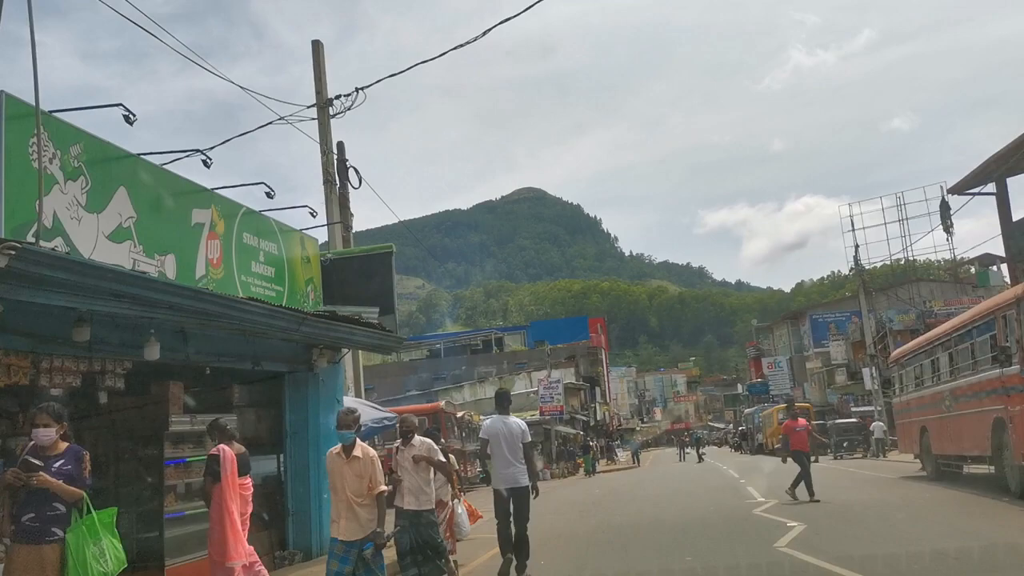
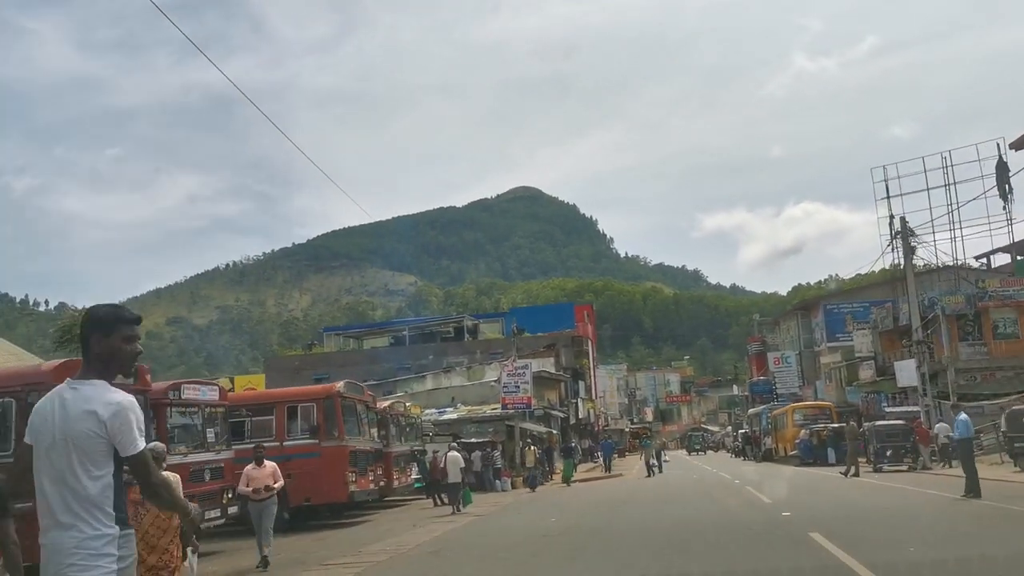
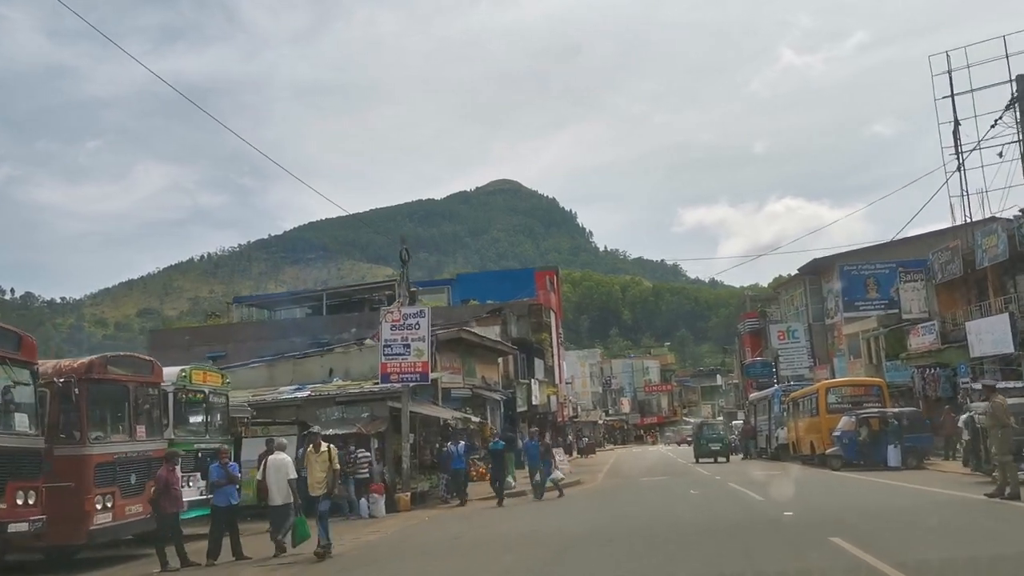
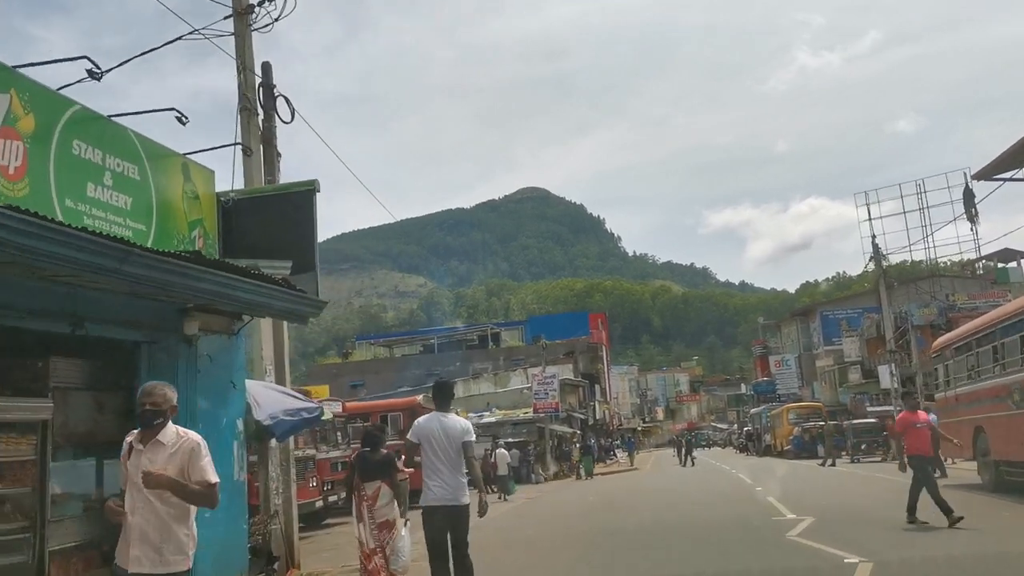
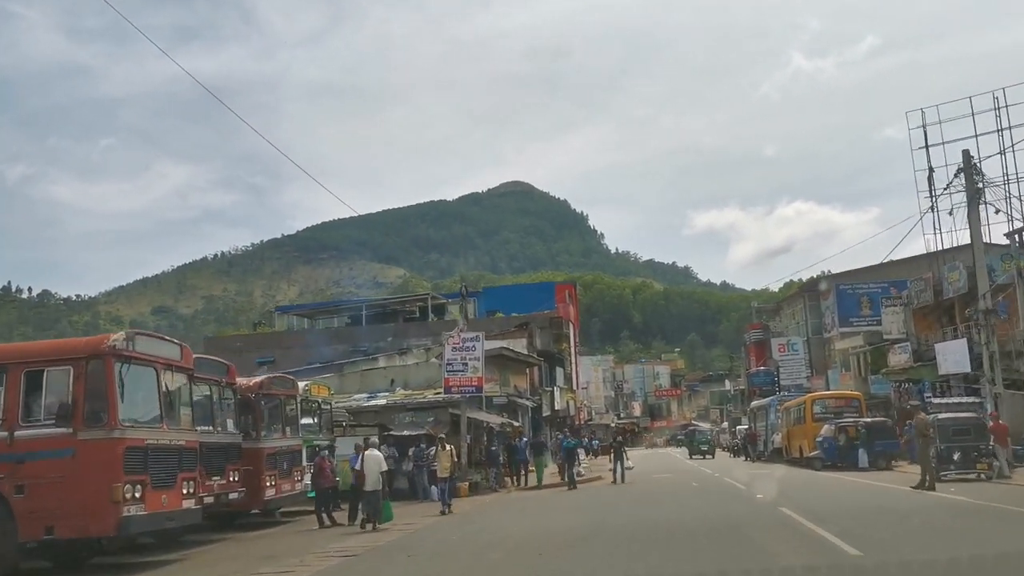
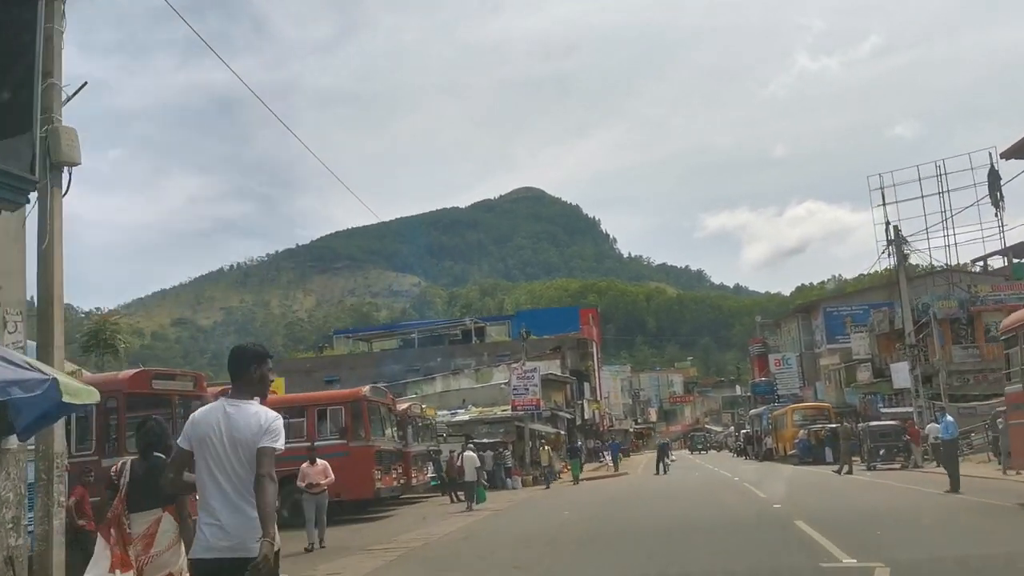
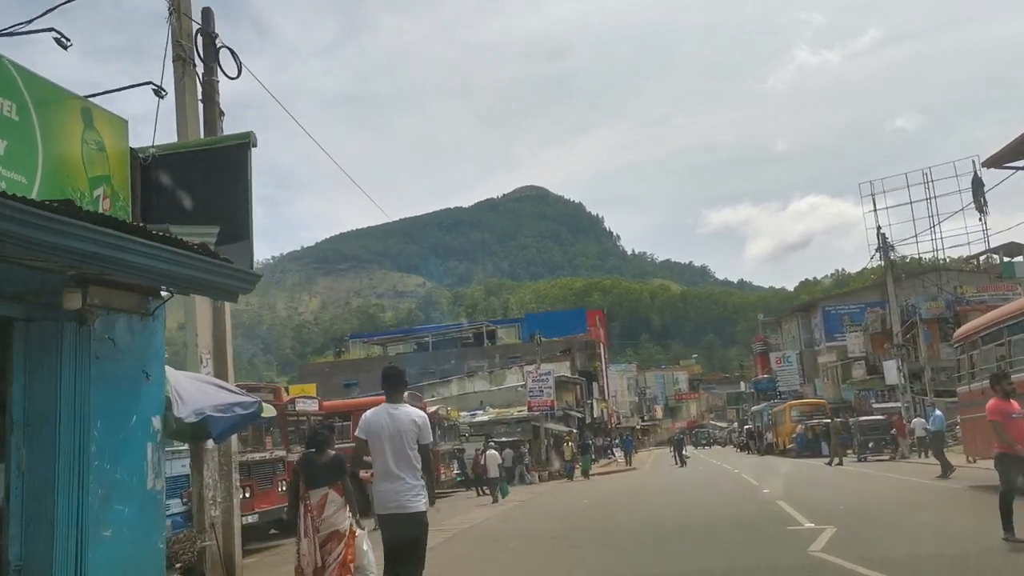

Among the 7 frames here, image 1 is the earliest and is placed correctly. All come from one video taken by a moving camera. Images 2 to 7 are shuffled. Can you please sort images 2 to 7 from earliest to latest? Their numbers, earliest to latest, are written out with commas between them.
4, 7, 6, 2, 5, 3
